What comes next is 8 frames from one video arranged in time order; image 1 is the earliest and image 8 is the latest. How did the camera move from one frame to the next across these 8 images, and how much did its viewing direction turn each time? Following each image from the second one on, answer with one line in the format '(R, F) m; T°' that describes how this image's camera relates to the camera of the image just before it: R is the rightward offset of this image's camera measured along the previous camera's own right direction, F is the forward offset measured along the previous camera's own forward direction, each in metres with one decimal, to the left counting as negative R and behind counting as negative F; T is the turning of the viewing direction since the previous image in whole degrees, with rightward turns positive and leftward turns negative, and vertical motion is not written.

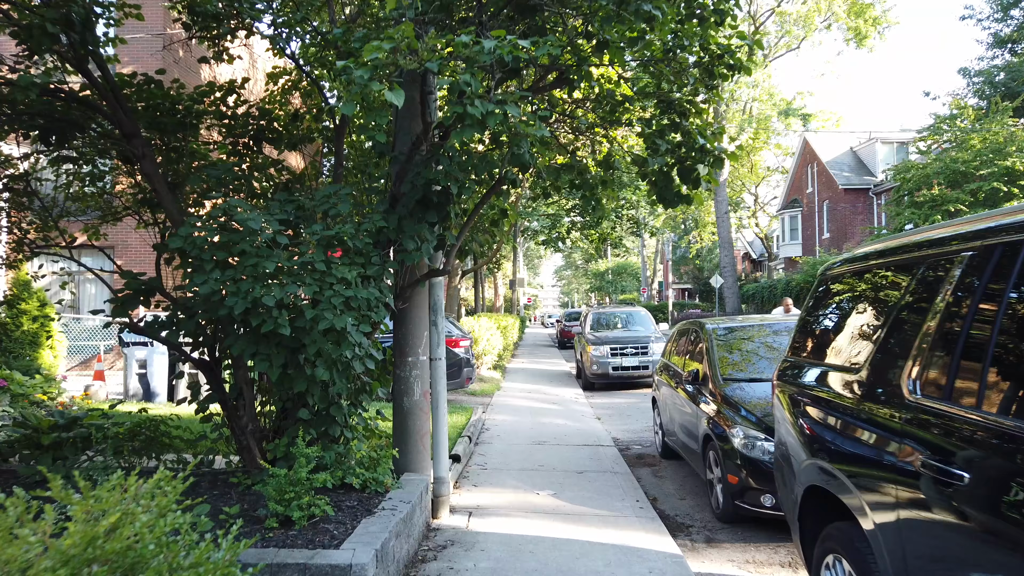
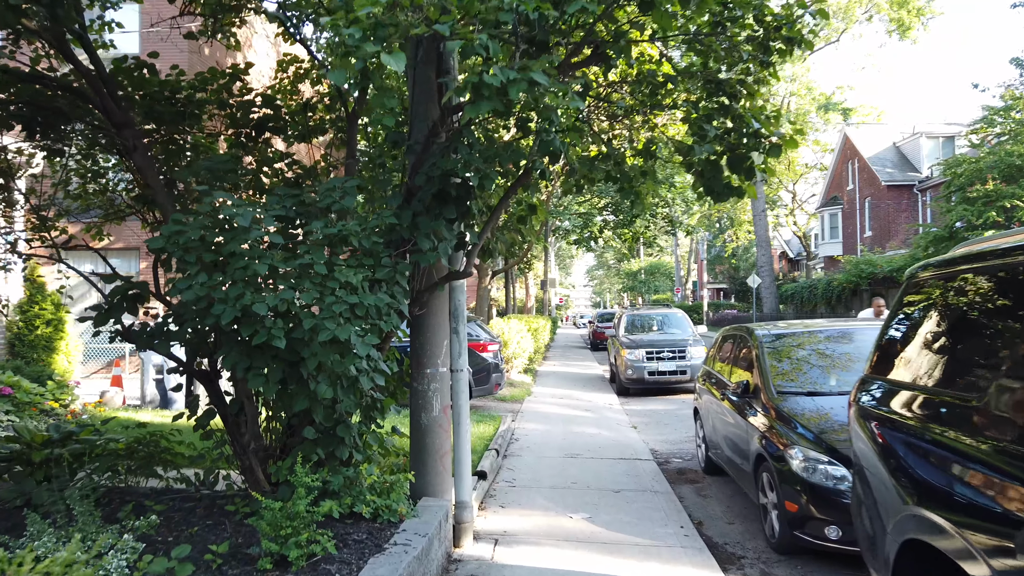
(0.0, +0.5) m; -2°
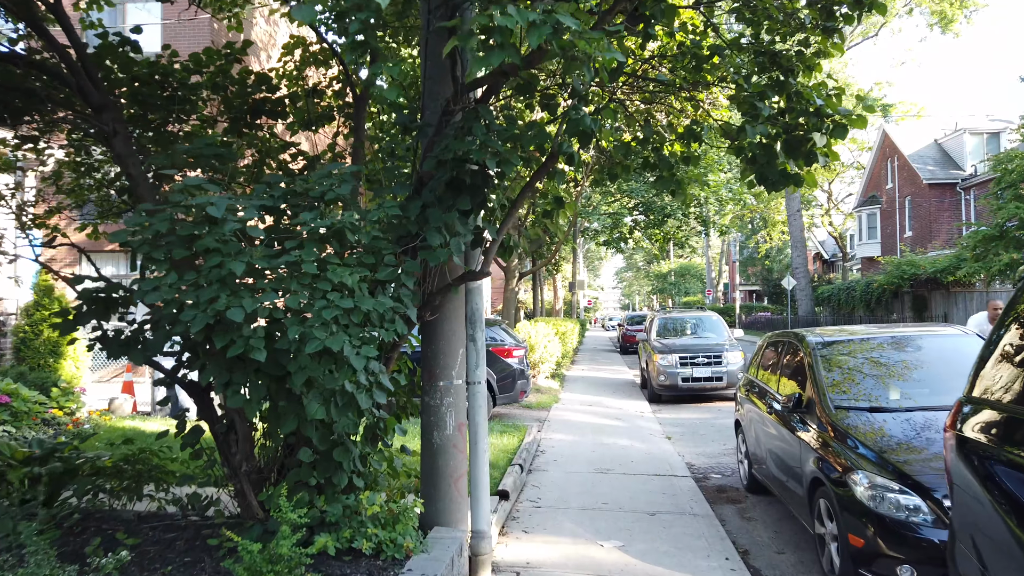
(0.0, +0.5) m; -2°
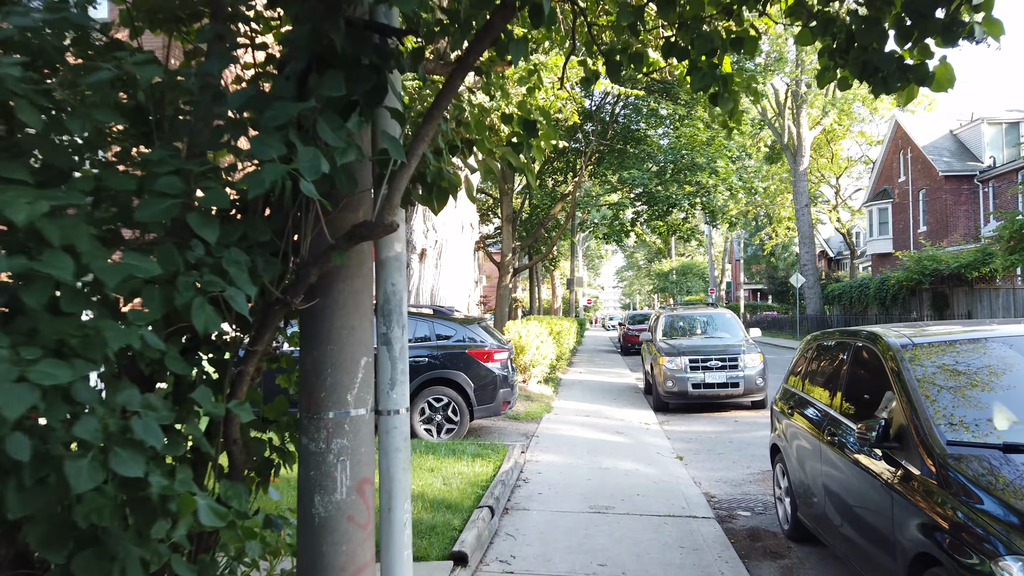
(+0.2, +1.6) m; 0°
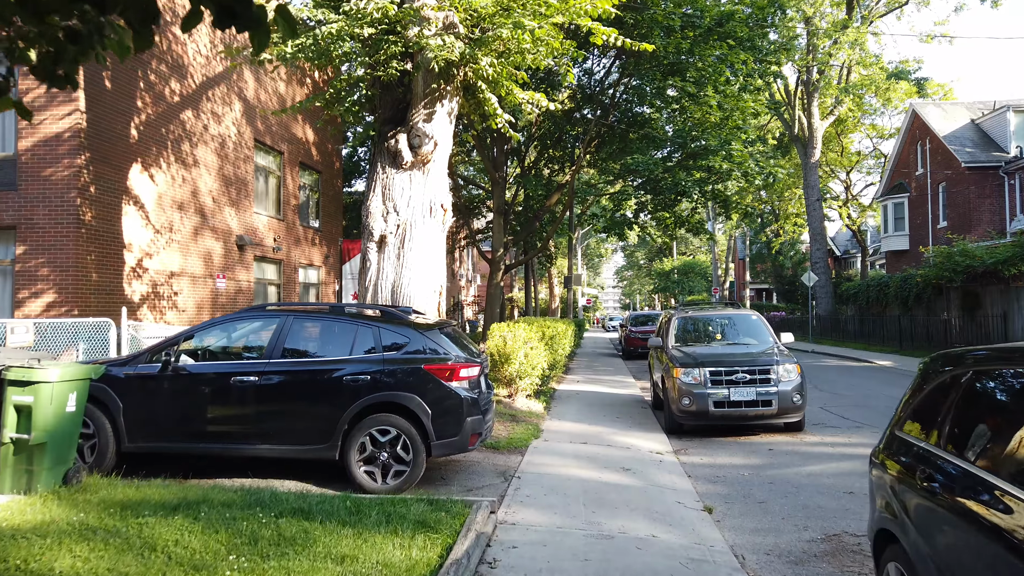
(+0.2, +2.1) m; 0°
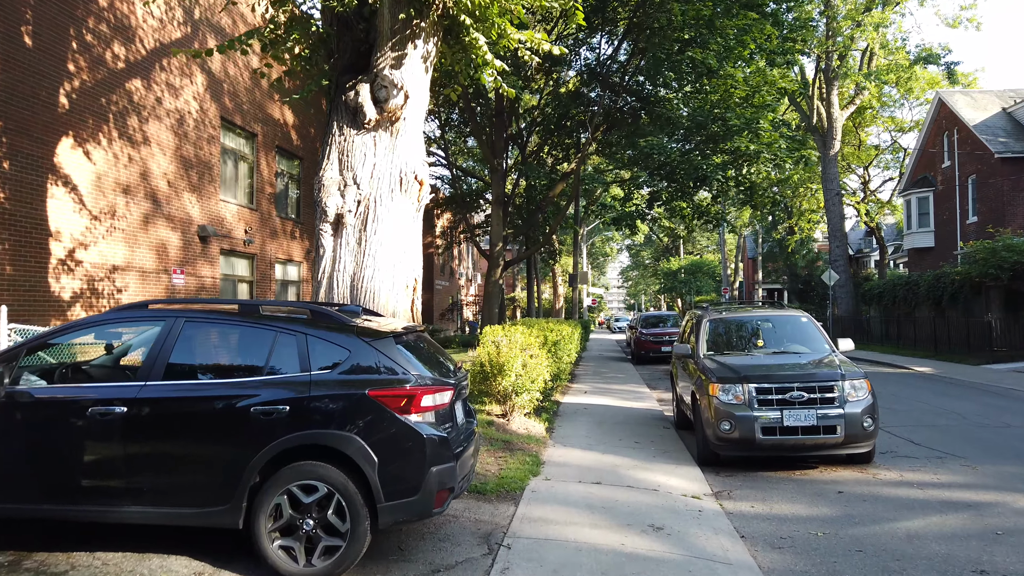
(+0.1, +2.0) m; 0°
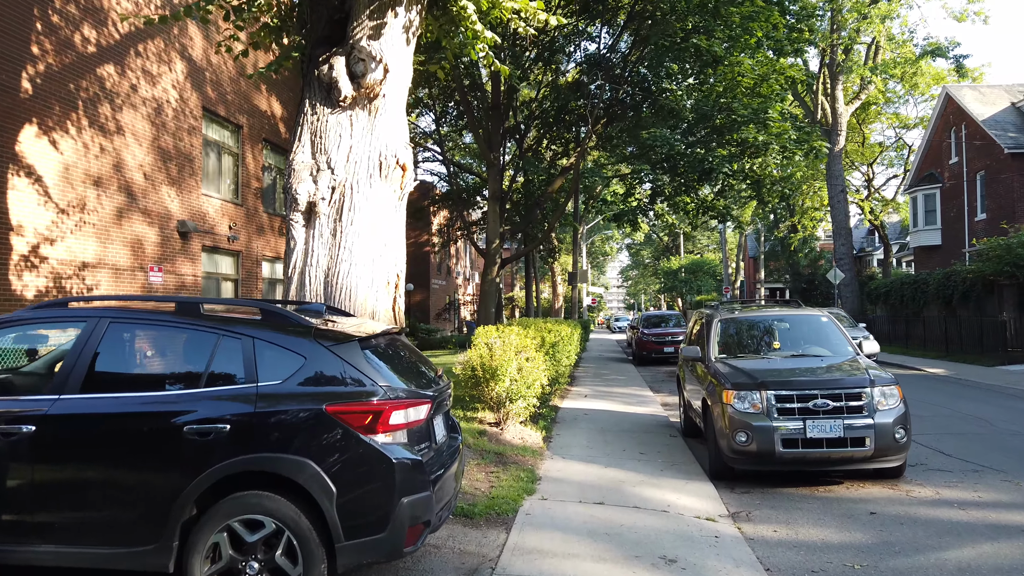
(+0.1, +0.7) m; 0°
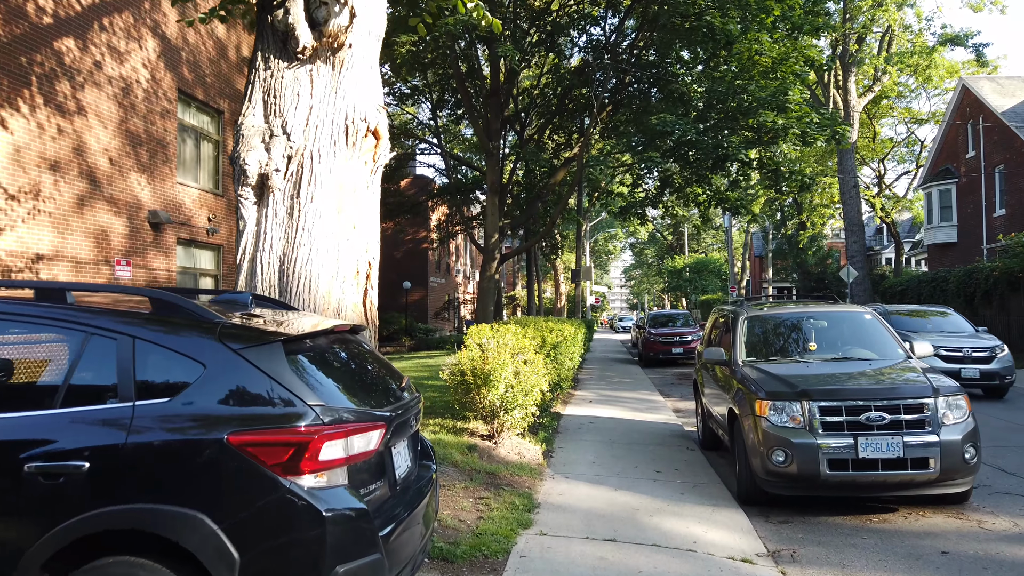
(+0.1, +1.1) m; 0°
